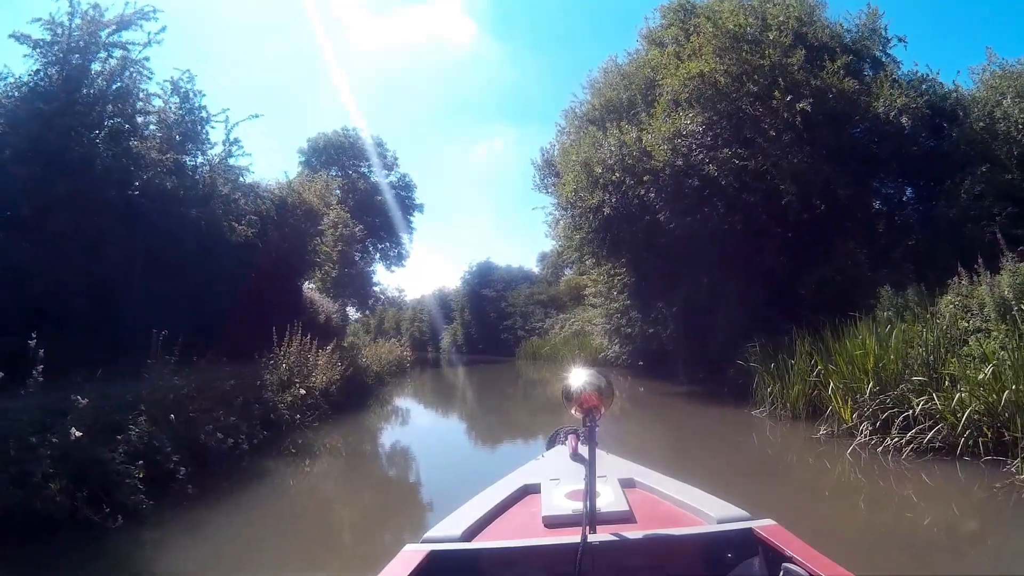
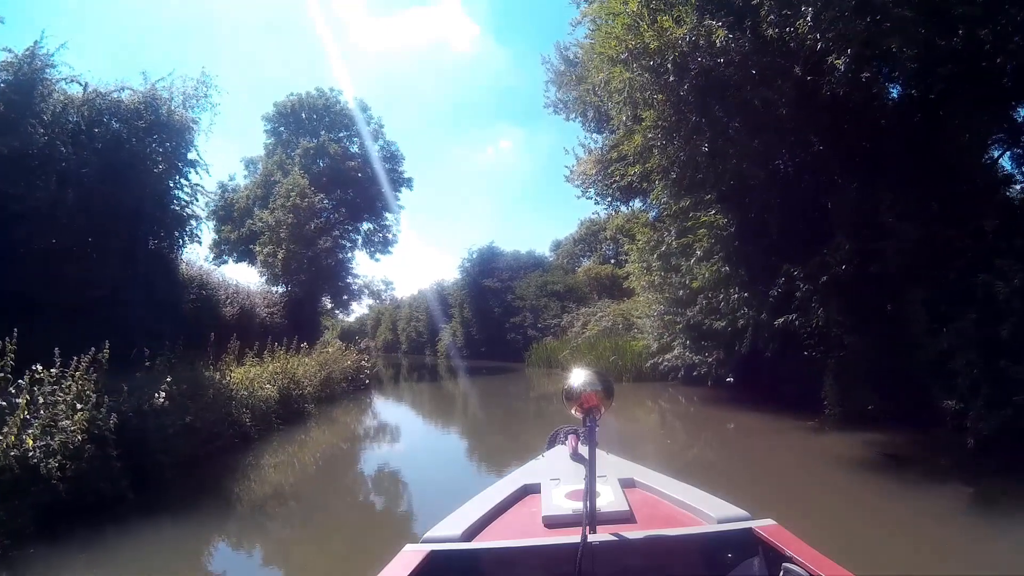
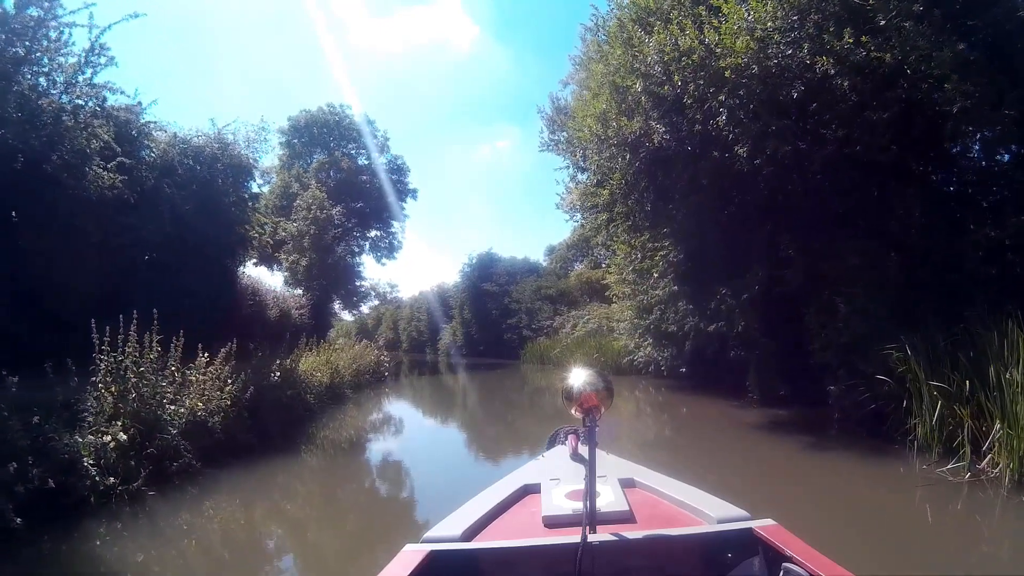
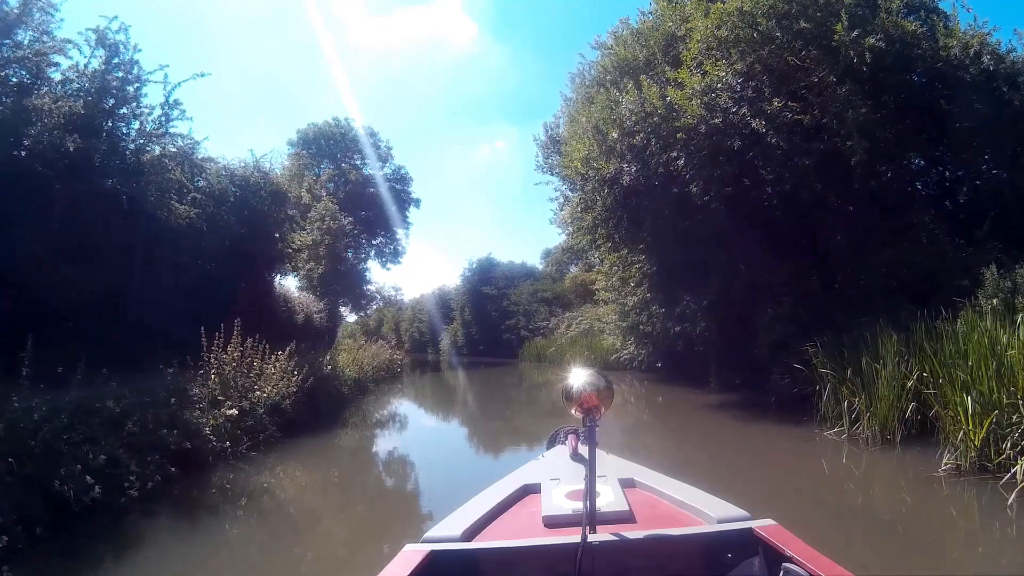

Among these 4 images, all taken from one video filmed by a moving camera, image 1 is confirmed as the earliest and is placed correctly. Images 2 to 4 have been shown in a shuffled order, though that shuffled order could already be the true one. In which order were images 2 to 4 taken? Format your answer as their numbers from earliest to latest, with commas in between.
4, 3, 2
